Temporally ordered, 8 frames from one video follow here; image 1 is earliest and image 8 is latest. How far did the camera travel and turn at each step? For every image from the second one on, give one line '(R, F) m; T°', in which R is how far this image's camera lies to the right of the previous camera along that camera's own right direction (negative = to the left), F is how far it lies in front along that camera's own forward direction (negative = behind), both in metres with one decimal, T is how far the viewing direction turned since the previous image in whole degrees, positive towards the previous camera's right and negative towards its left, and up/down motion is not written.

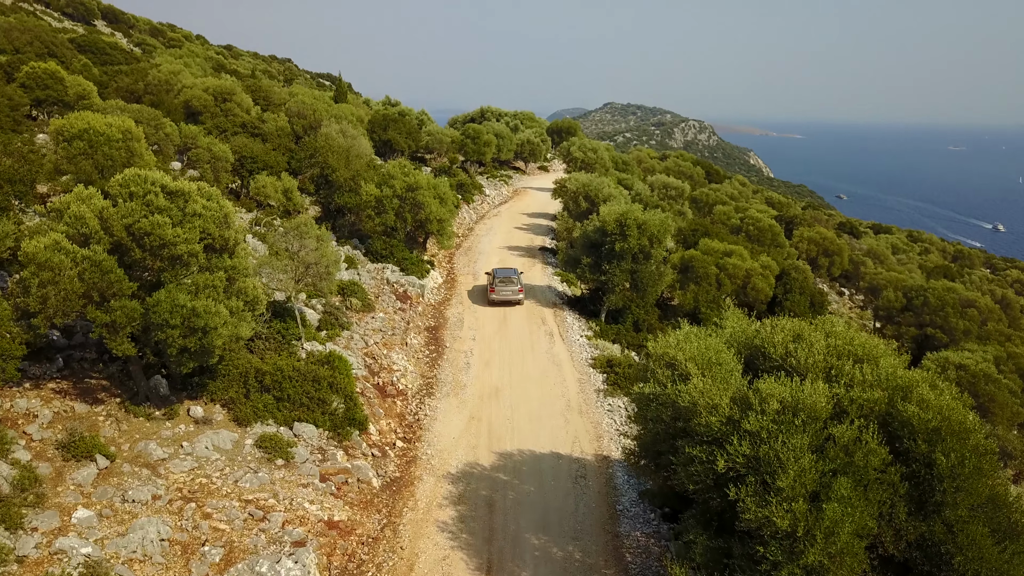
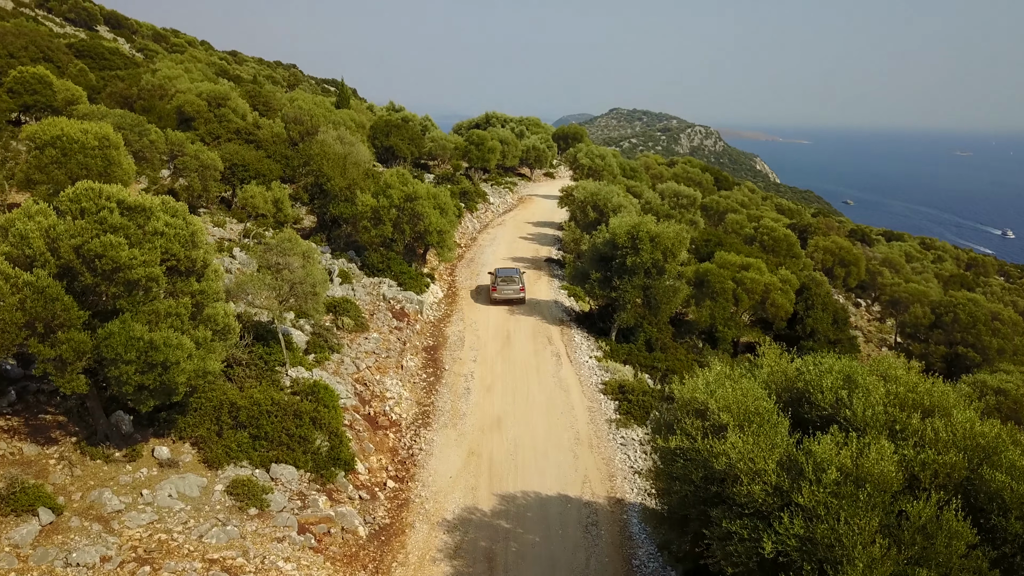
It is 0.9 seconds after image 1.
(0.0, +1.6) m; 0°
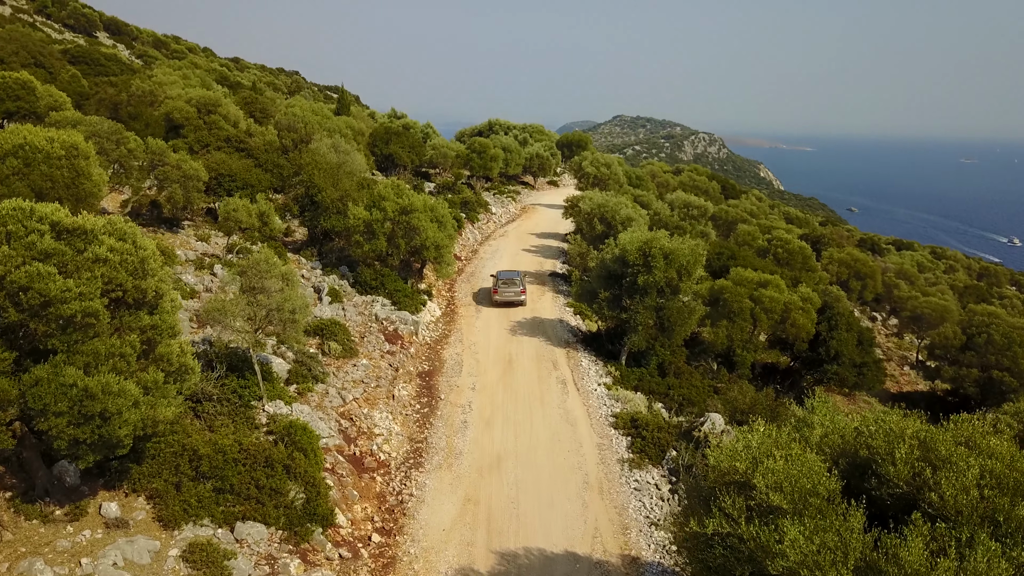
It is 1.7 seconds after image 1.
(0.0, +1.7) m; 0°
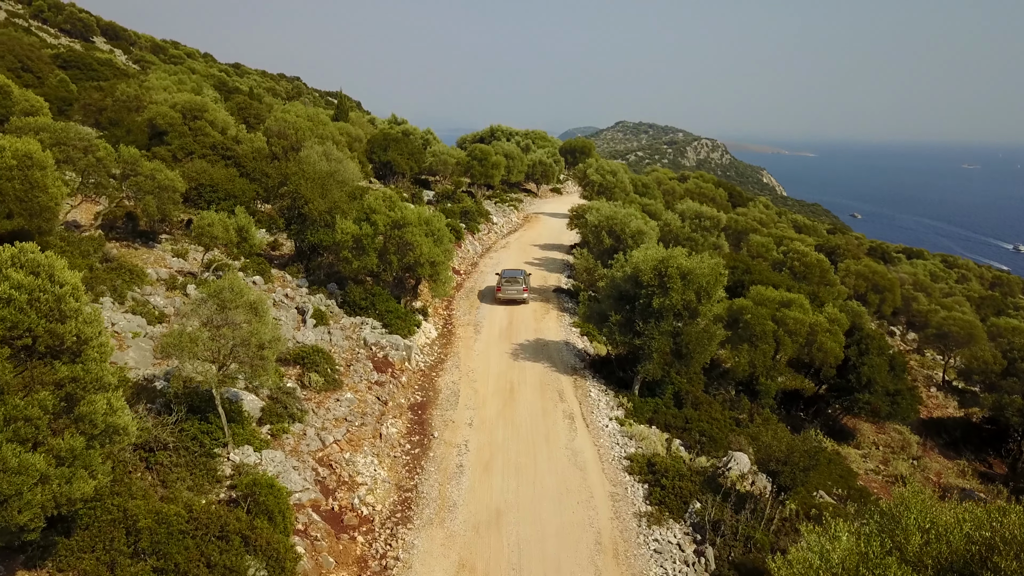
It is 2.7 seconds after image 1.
(0.0, +2.0) m; 0°
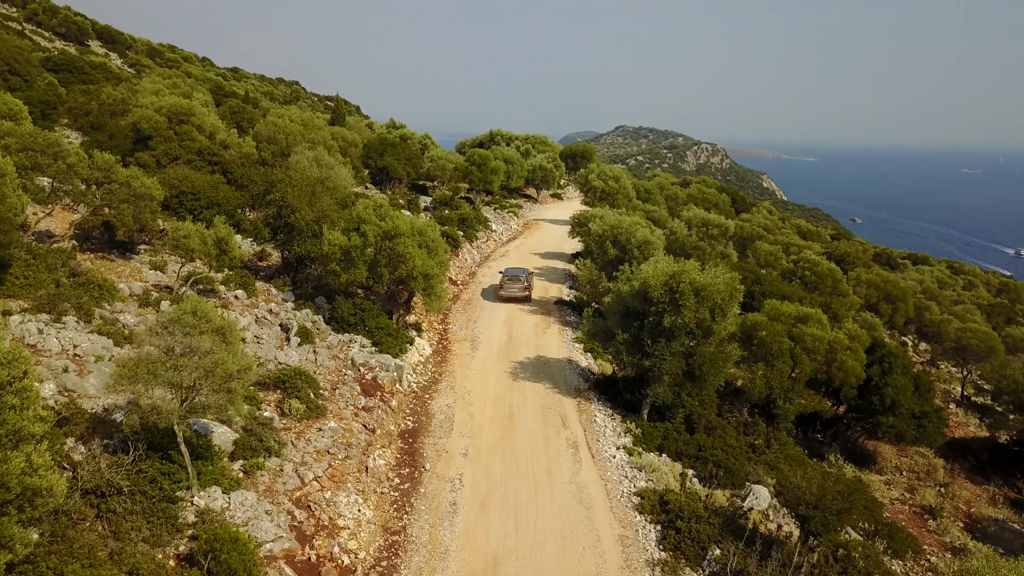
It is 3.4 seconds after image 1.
(0.0, +1.5) m; 0°
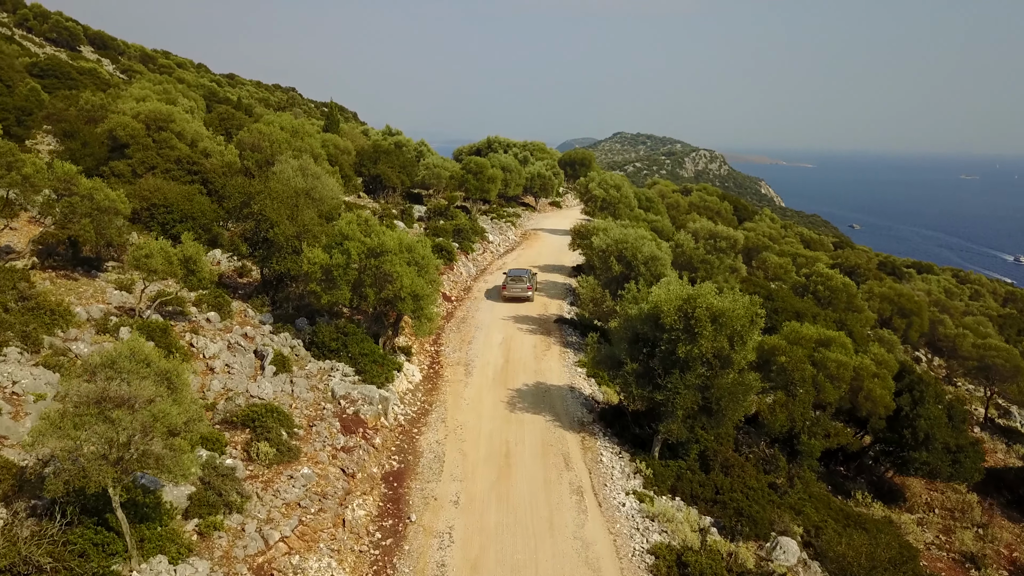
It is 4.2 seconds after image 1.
(0.0, +1.8) m; 0°
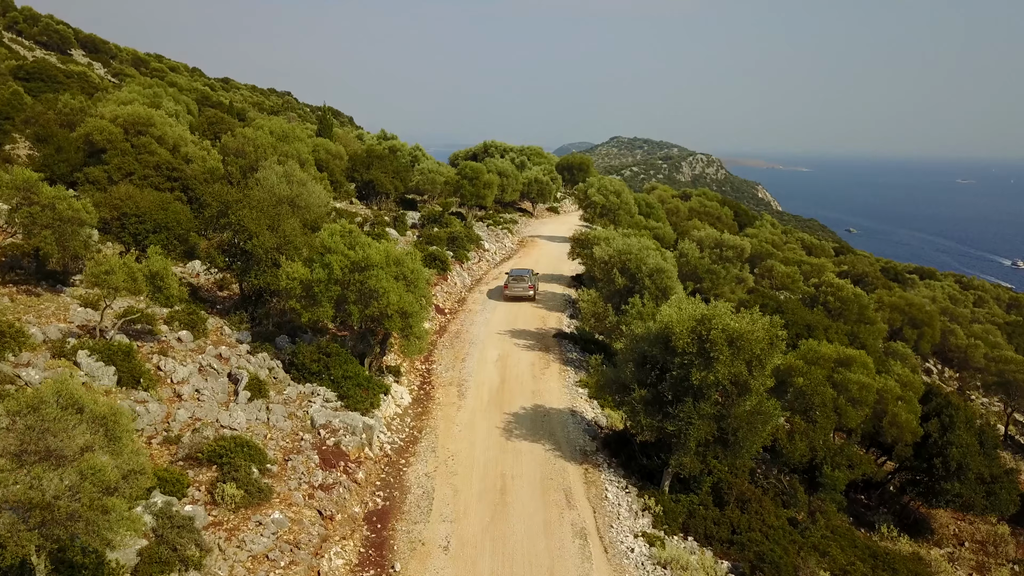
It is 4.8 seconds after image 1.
(0.0, +1.5) m; 0°
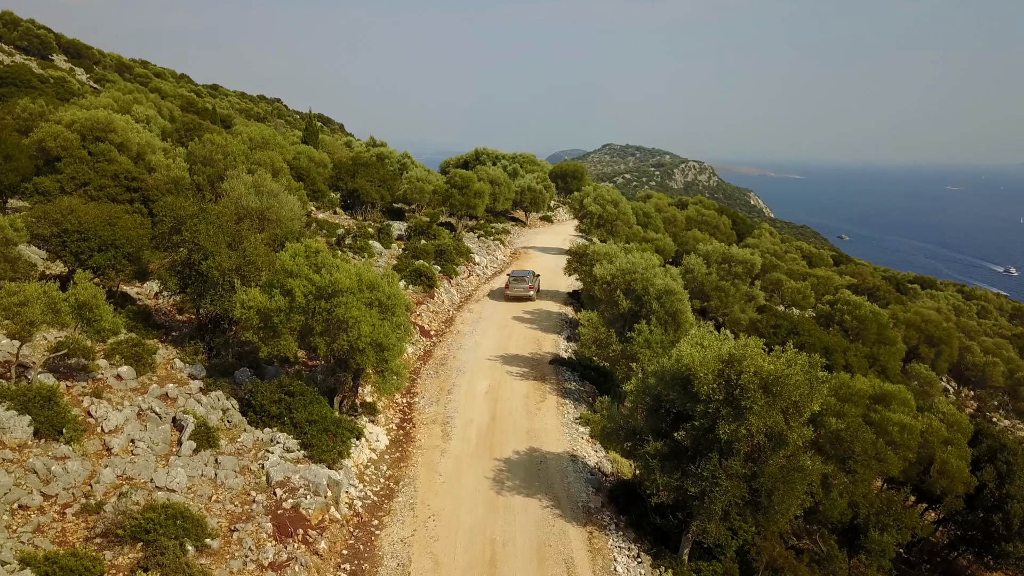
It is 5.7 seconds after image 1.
(0.0, +2.4) m; +1°
